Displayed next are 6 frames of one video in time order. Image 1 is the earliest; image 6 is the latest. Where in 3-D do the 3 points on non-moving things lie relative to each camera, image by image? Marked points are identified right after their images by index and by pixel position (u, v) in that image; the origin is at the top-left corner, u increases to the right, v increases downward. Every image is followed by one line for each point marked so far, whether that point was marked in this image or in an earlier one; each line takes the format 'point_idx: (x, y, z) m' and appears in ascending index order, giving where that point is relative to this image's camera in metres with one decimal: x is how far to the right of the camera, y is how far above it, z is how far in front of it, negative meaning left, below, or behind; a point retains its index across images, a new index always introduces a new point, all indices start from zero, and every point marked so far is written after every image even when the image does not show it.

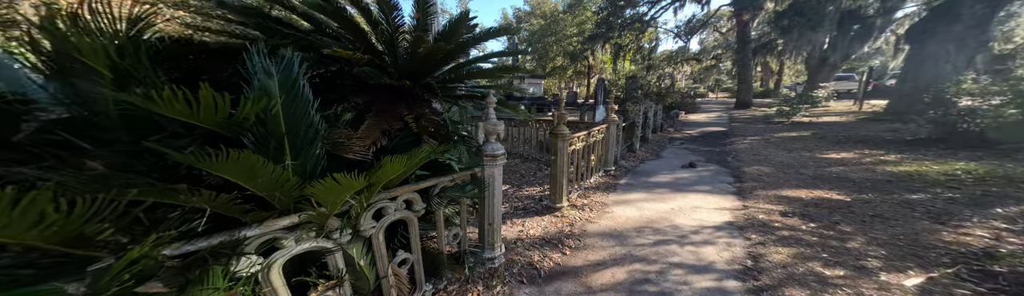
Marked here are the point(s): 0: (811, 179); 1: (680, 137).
0: (+4.8, -0.5, +4.4) m
1: (+5.2, +0.3, +8.7) m
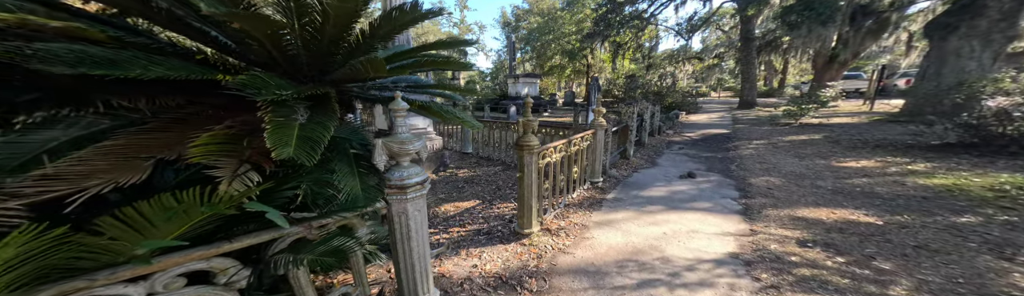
0: (+4.3, -0.6, +3.8) m
1: (+4.8, +0.2, +8.0) m
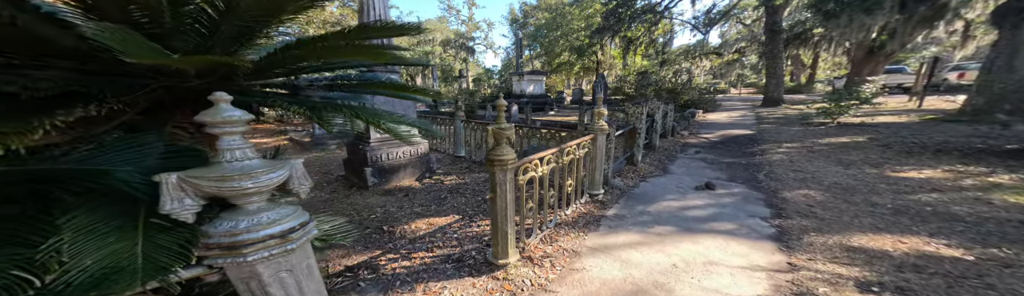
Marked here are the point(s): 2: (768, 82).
0: (+4.1, -0.7, +3.0) m
1: (+4.7, +0.1, +7.2) m
2: (+14.6, +3.8, +15.9) m
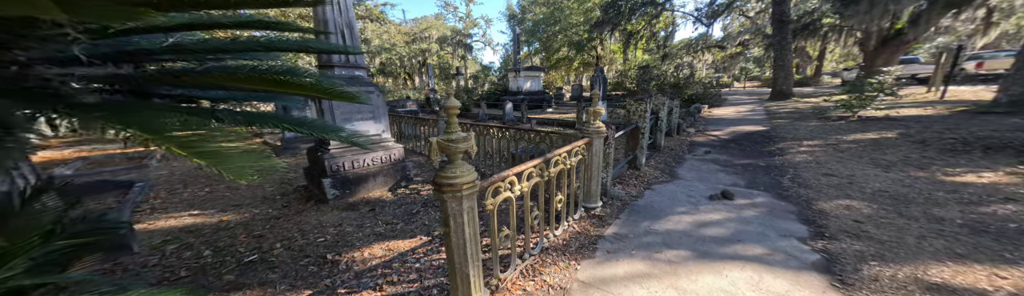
0: (+3.8, -0.7, +2.3) m
1: (+4.5, +0.1, +6.6) m
2: (+14.4, +4.0, +15.2) m
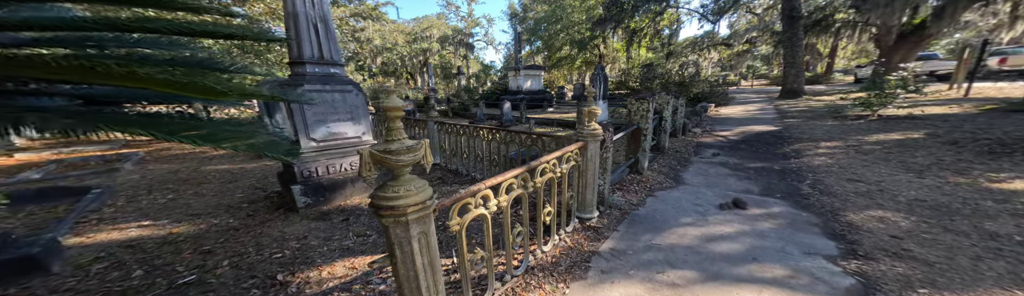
0: (+3.7, -0.8, +1.9) m
1: (+4.4, +0.1, +6.2) m
2: (+14.4, +4.0, +14.7) m
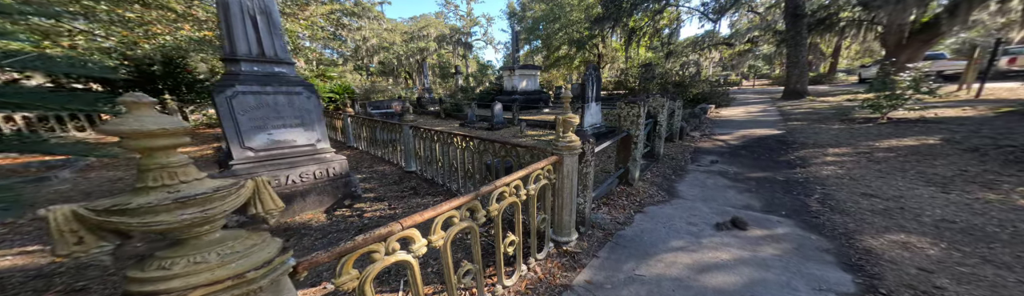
0: (+3.3, -0.9, +1.5) m
1: (+4.1, 0.0, +5.7) m
2: (+14.1, +3.8, +14.2) m
